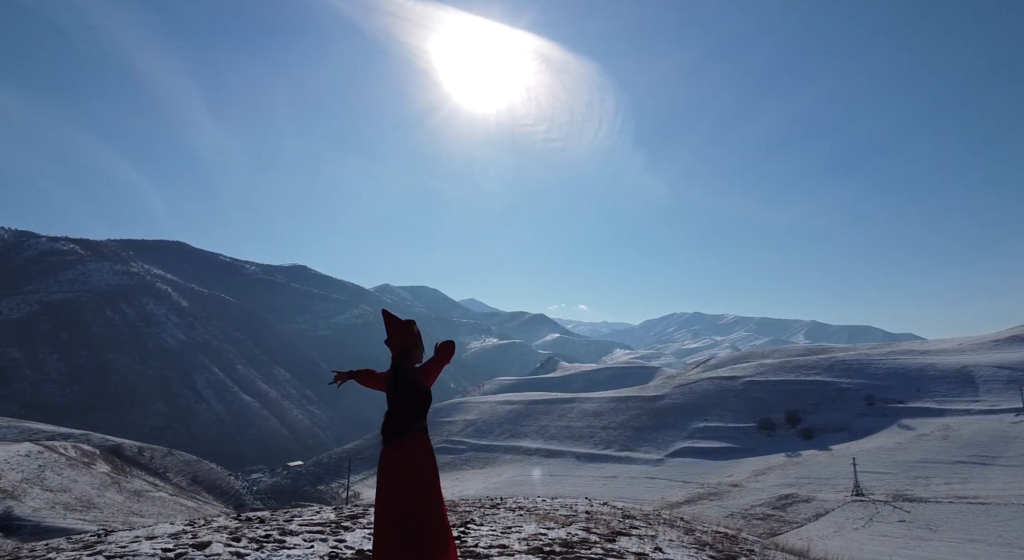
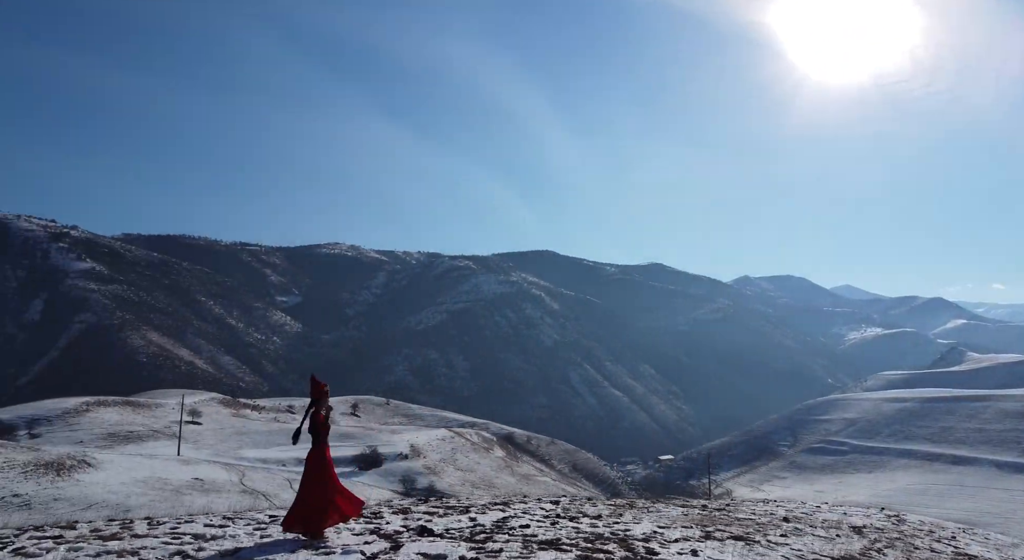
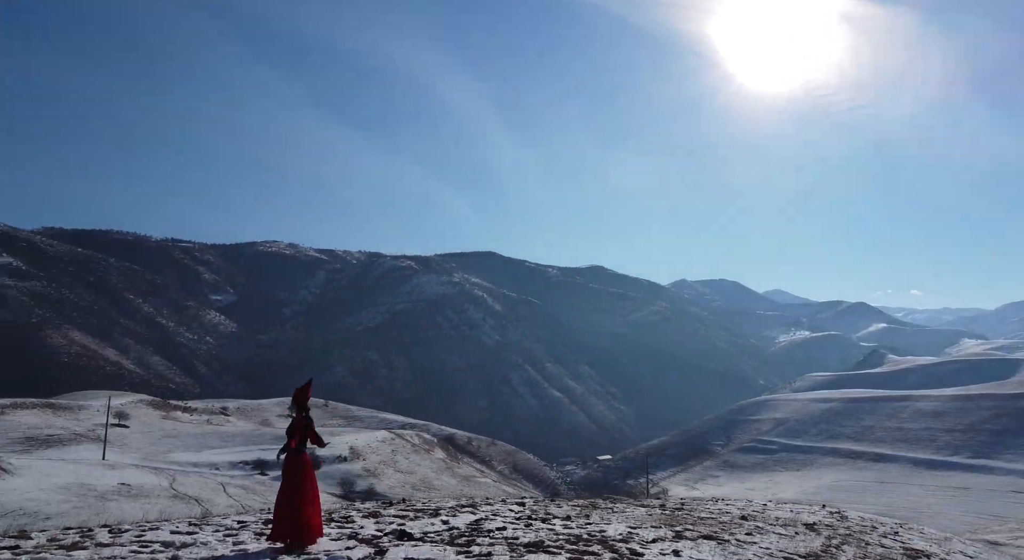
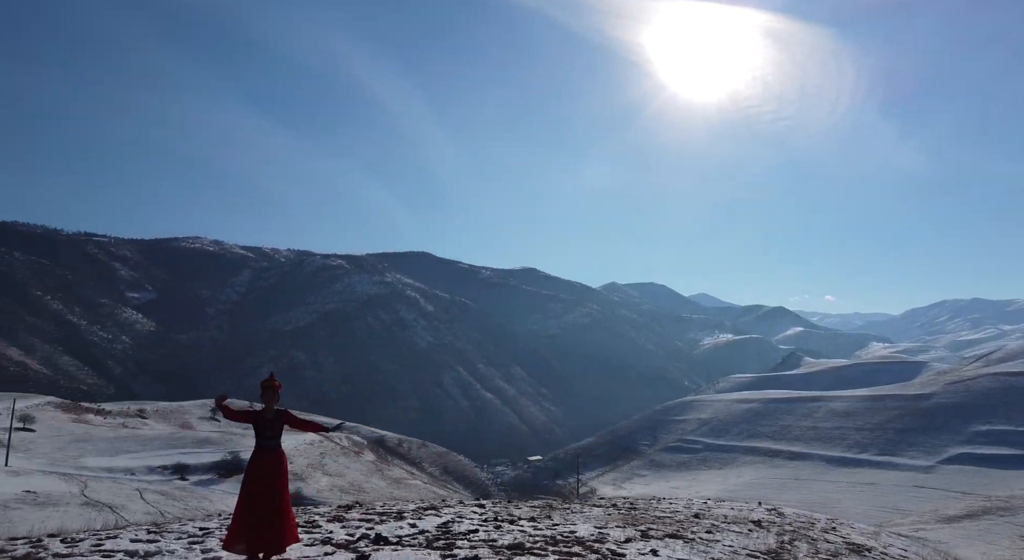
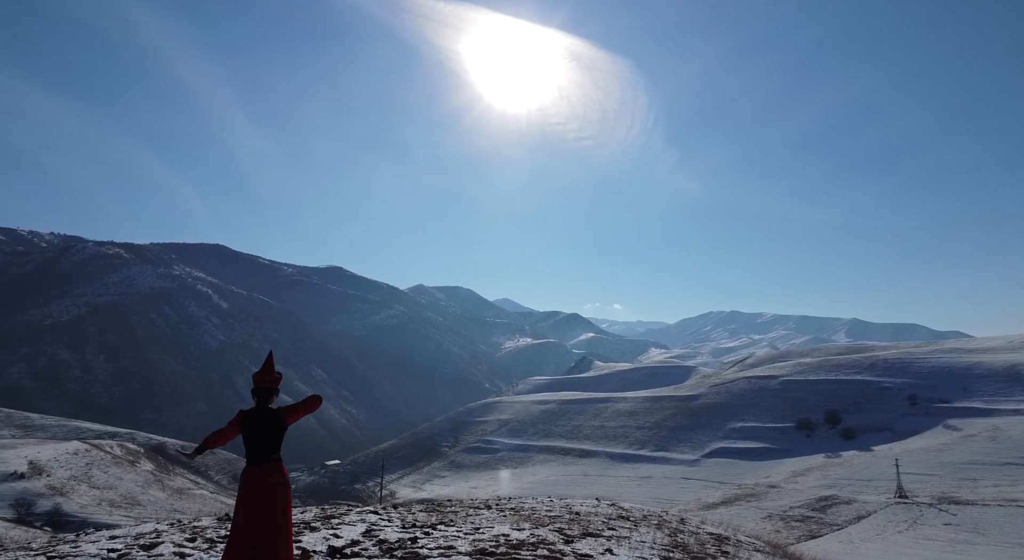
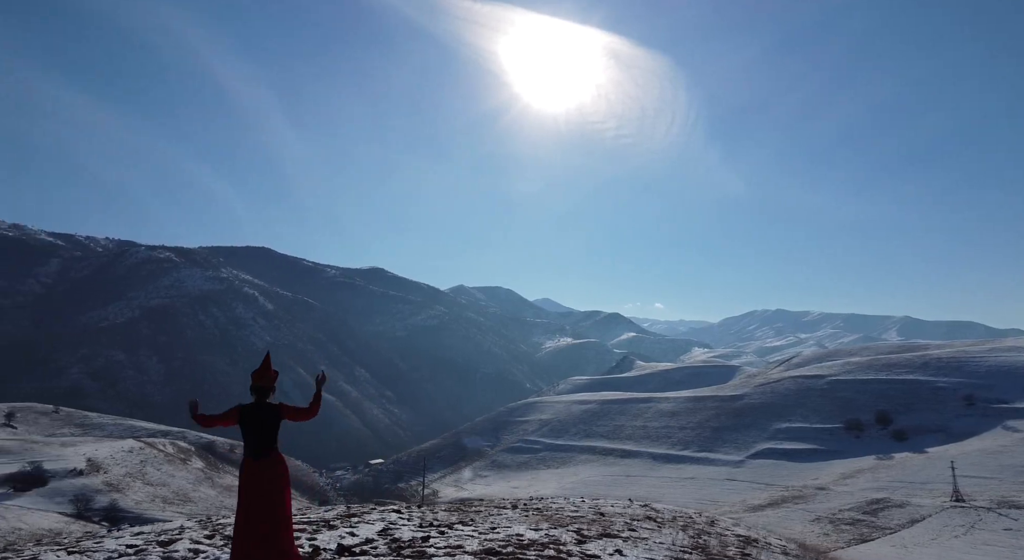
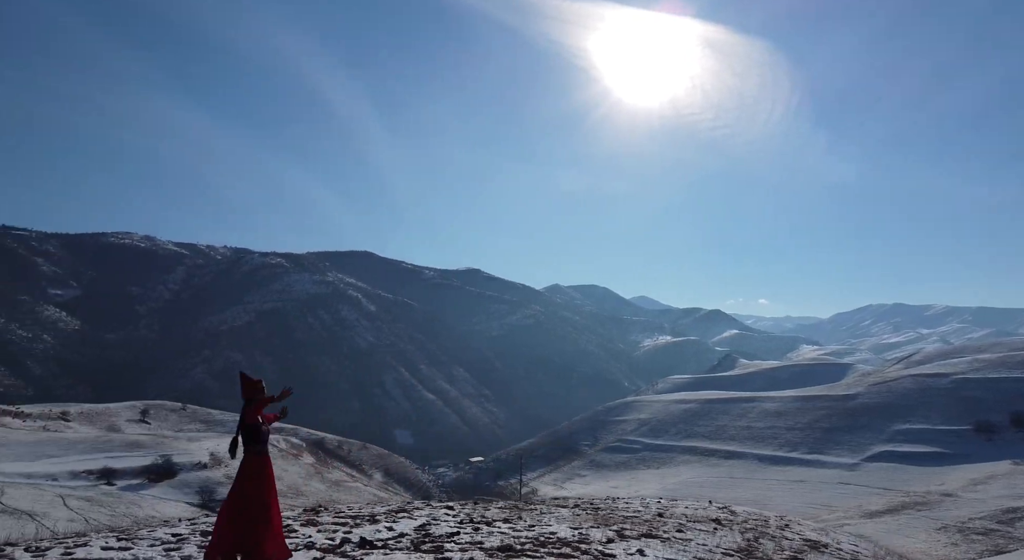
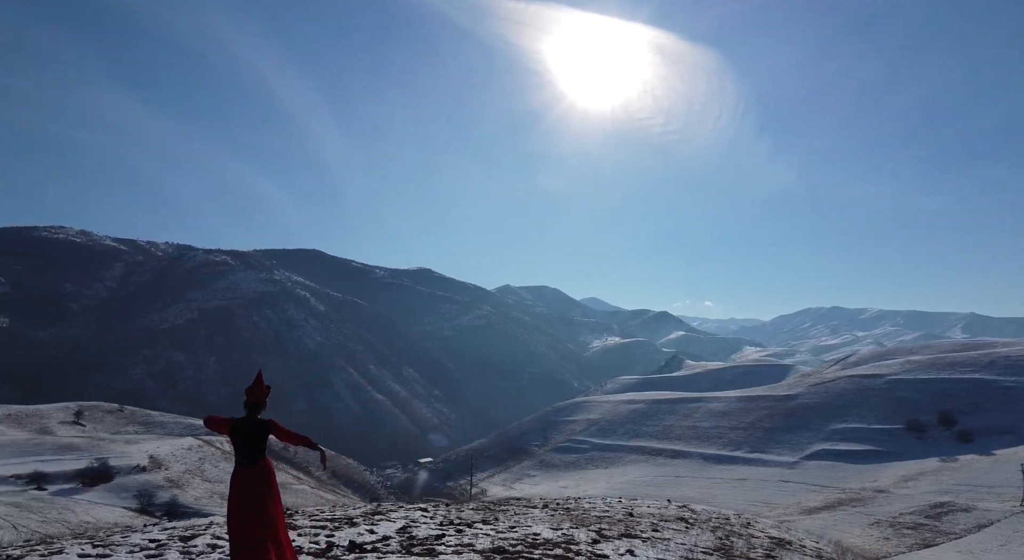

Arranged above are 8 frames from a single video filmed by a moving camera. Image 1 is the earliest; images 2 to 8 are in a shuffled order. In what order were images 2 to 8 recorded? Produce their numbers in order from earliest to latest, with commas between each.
5, 6, 8, 7, 4, 3, 2
